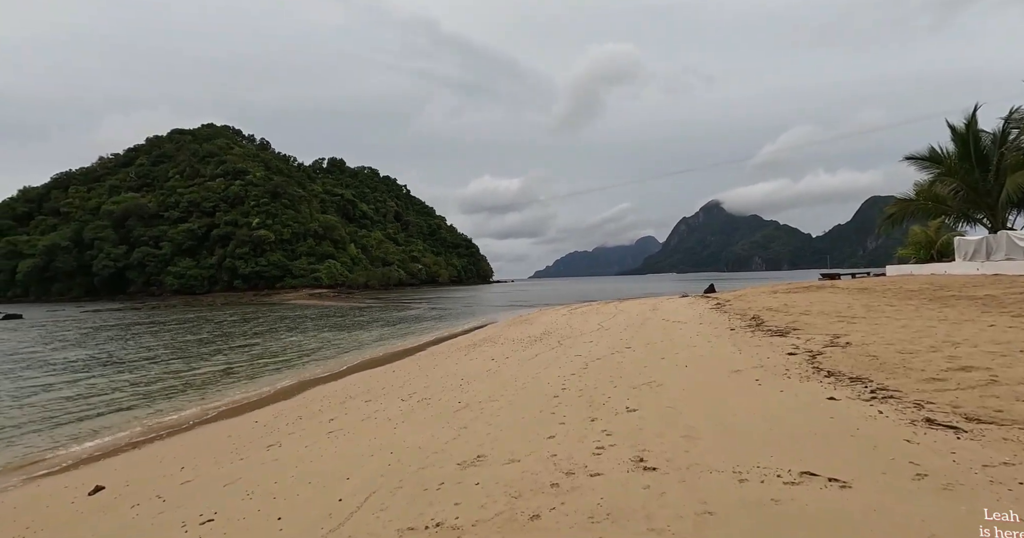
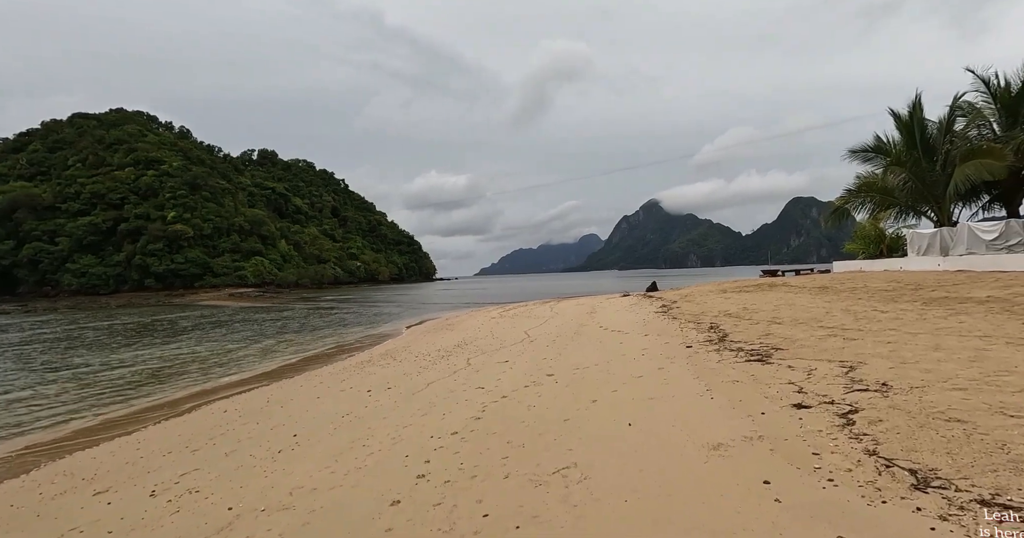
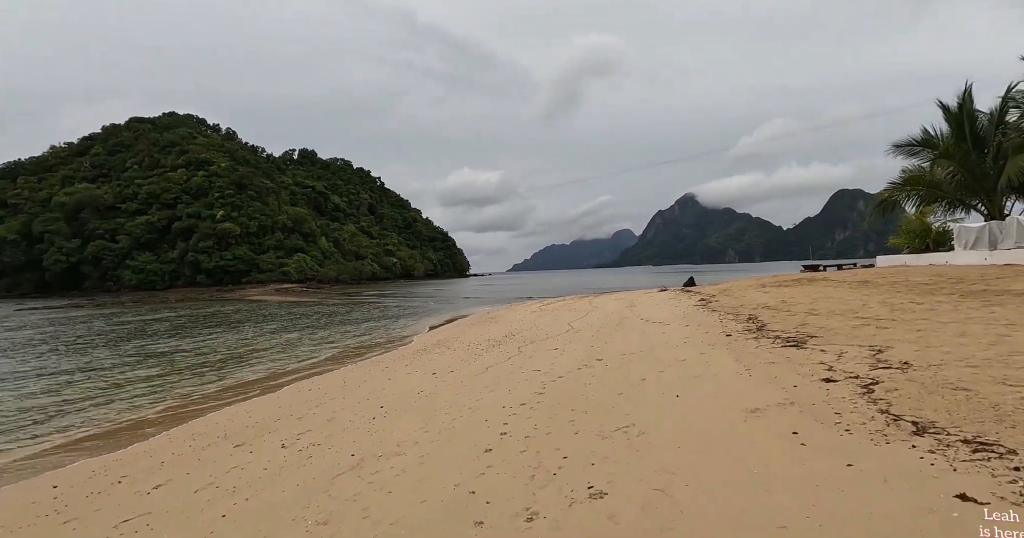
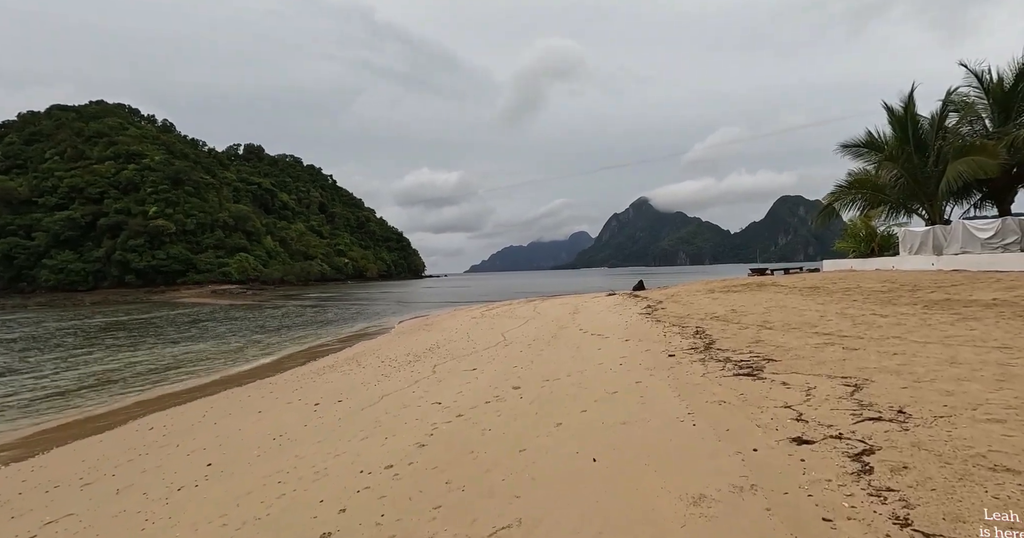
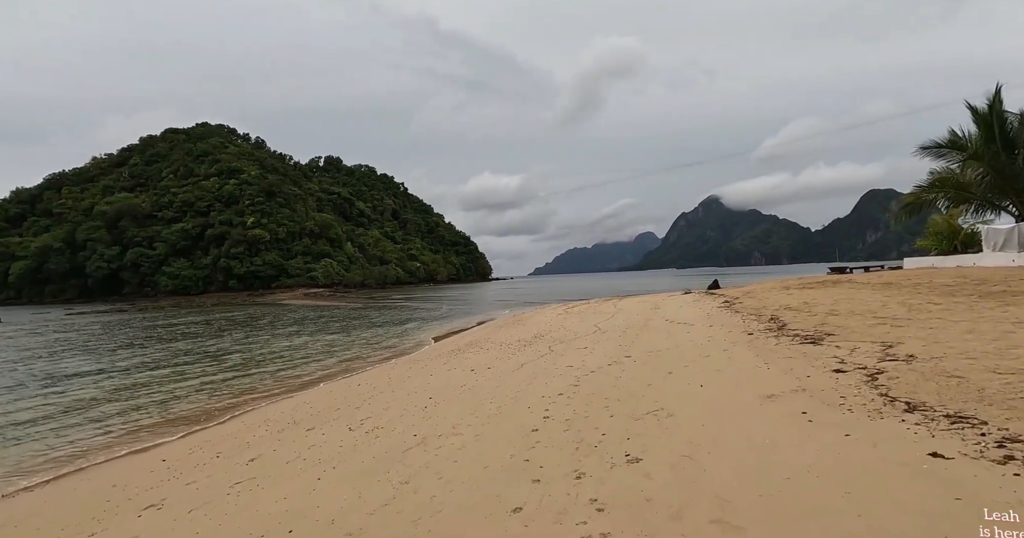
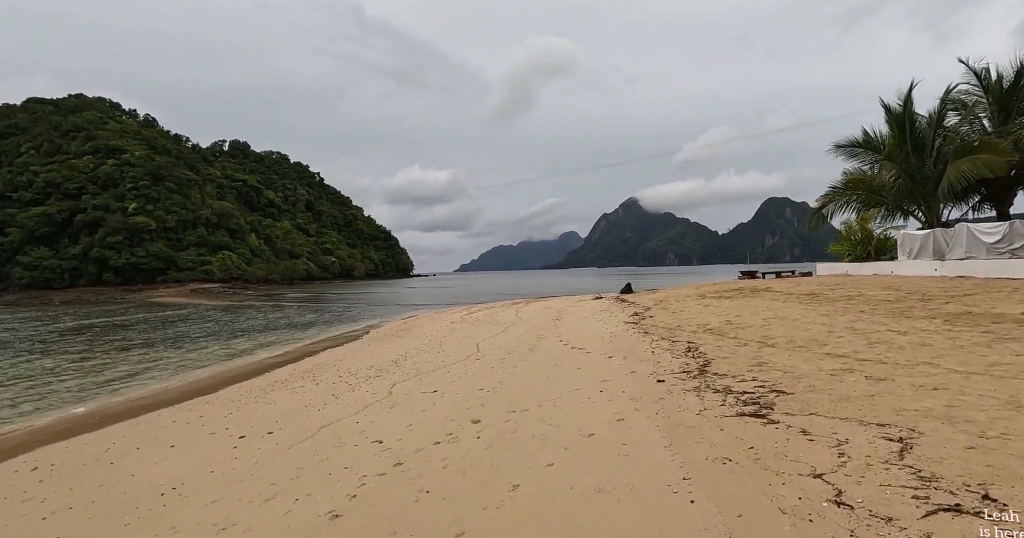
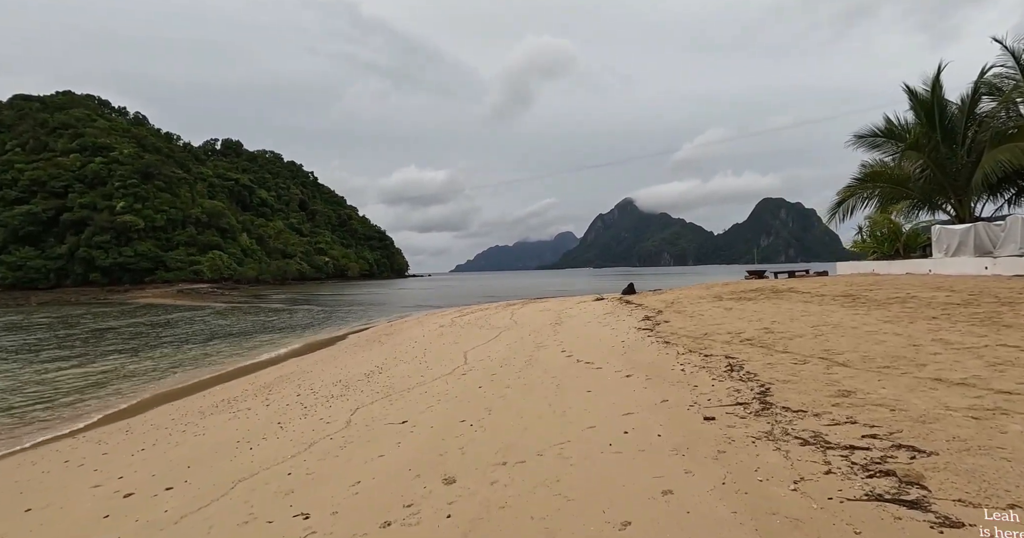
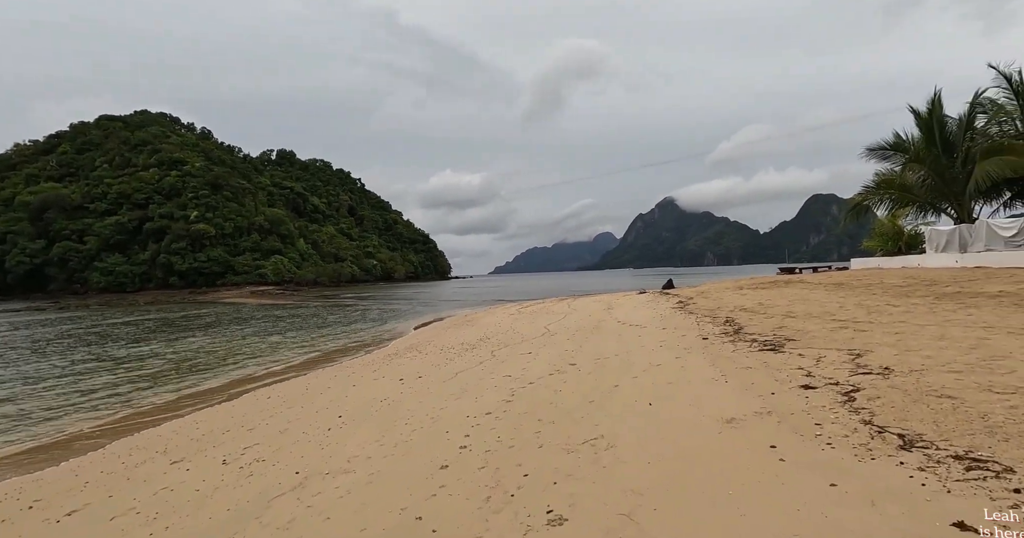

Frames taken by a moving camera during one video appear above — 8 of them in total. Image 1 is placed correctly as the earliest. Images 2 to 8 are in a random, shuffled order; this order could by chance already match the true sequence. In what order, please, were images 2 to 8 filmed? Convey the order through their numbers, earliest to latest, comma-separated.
5, 3, 8, 2, 4, 6, 7
